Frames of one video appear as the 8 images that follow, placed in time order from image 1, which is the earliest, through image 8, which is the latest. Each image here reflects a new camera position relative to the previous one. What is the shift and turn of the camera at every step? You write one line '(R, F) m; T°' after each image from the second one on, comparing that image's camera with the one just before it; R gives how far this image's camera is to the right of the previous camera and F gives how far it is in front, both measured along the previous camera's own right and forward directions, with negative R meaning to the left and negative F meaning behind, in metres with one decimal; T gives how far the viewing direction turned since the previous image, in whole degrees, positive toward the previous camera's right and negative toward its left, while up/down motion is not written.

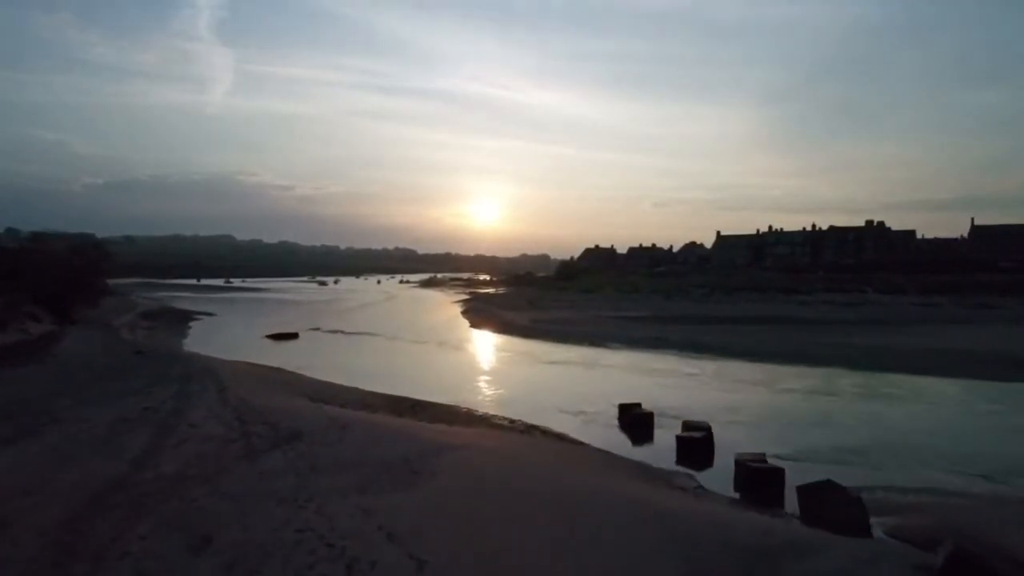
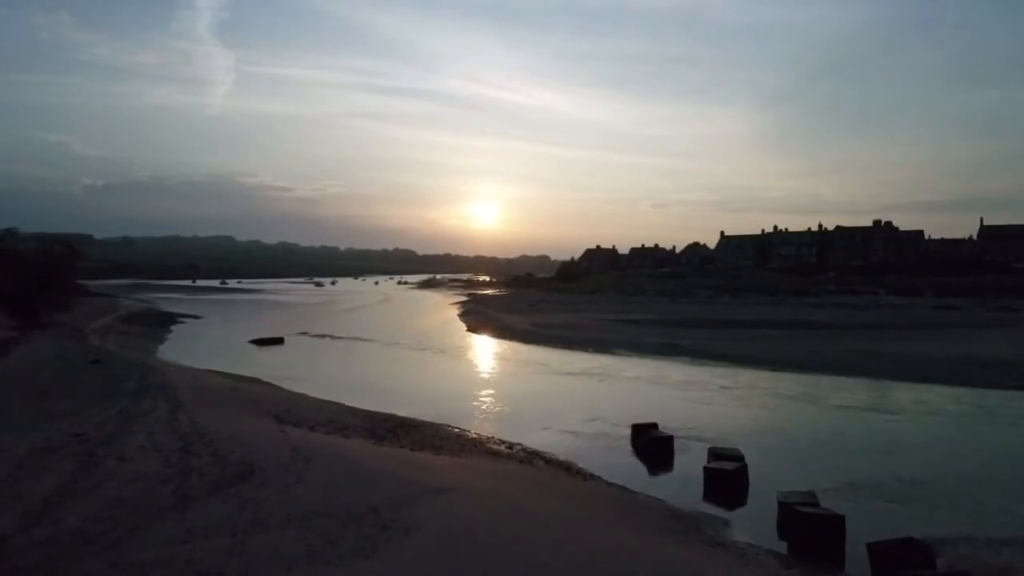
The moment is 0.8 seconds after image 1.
(0.0, +1.9) m; 0°
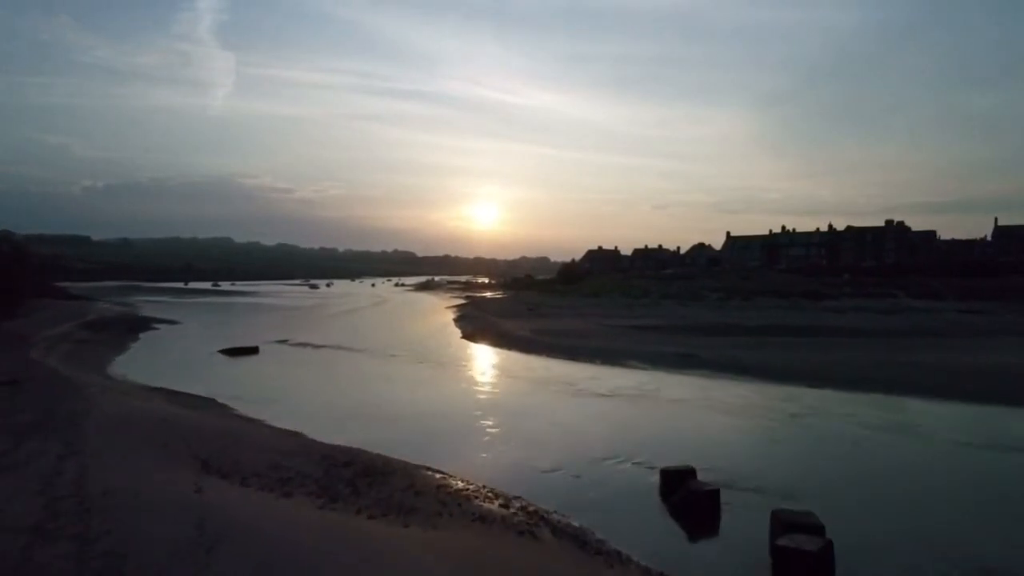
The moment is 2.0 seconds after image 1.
(0.0, +3.0) m; 0°
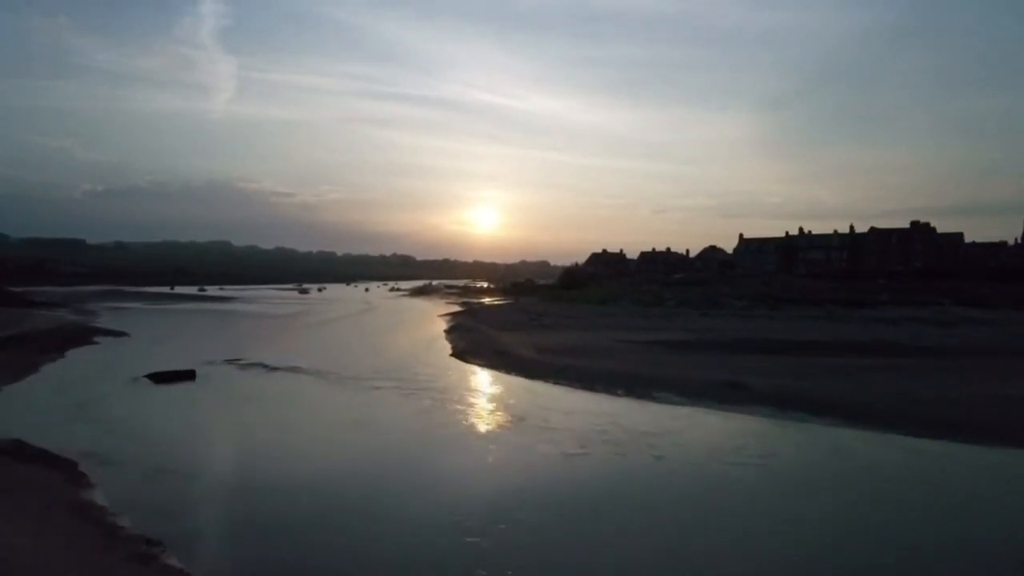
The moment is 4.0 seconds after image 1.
(0.0, +5.4) m; 0°
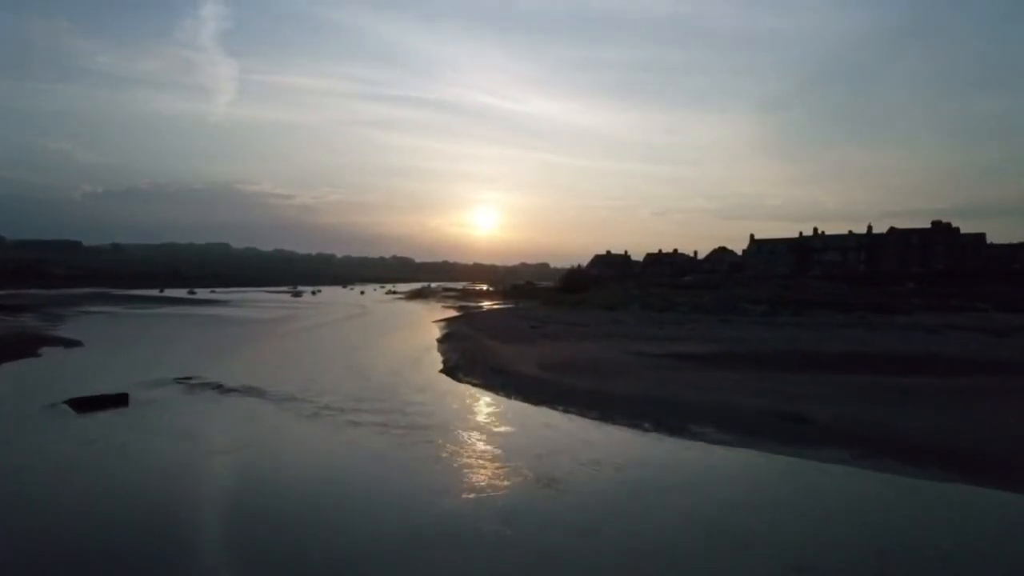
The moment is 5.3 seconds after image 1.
(0.0, +3.9) m; 0°
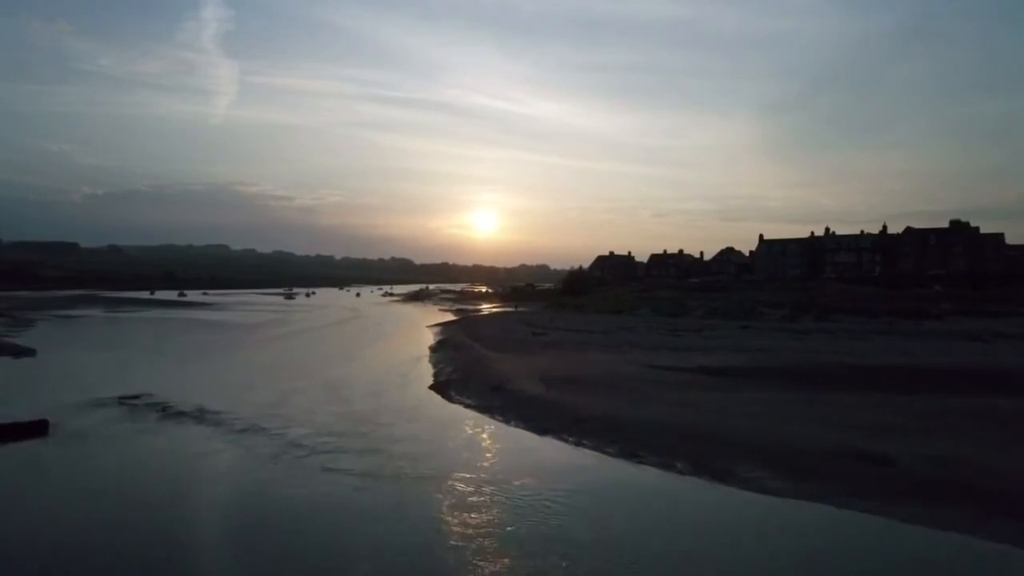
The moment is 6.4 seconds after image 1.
(0.0, +3.2) m; 0°
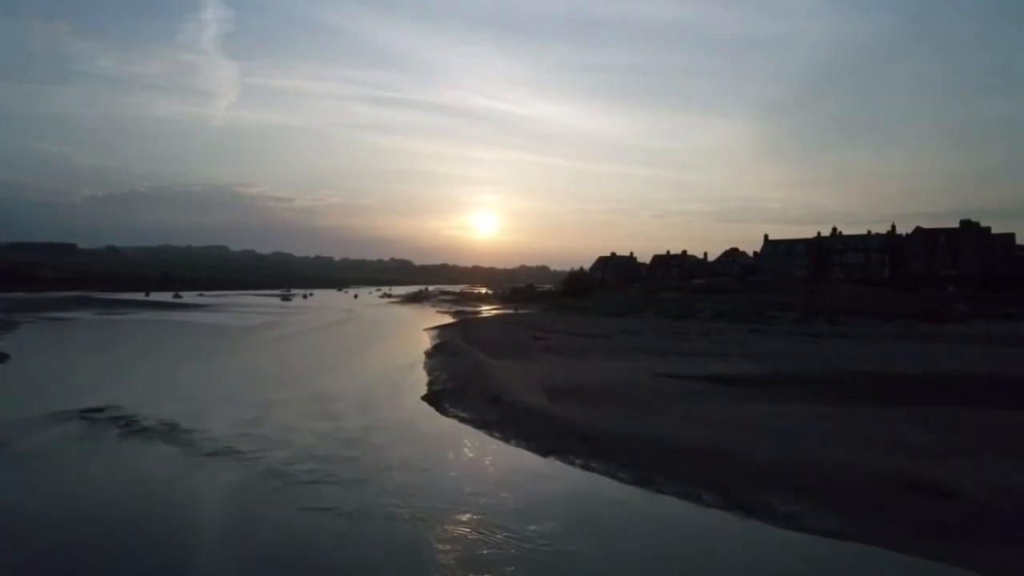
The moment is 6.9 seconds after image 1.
(0.0, +1.7) m; 0°
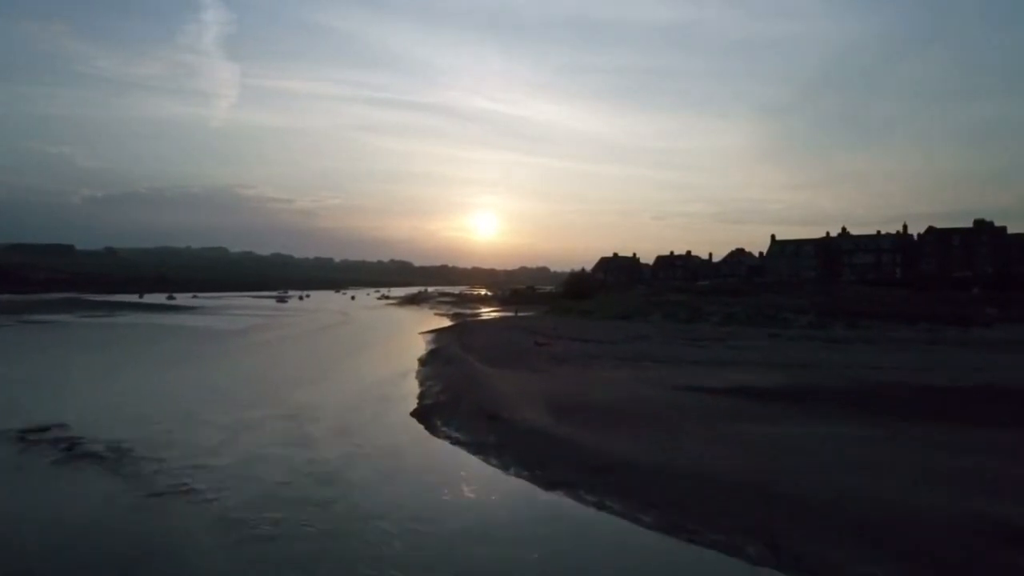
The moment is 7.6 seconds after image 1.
(0.0, +2.1) m; 0°
